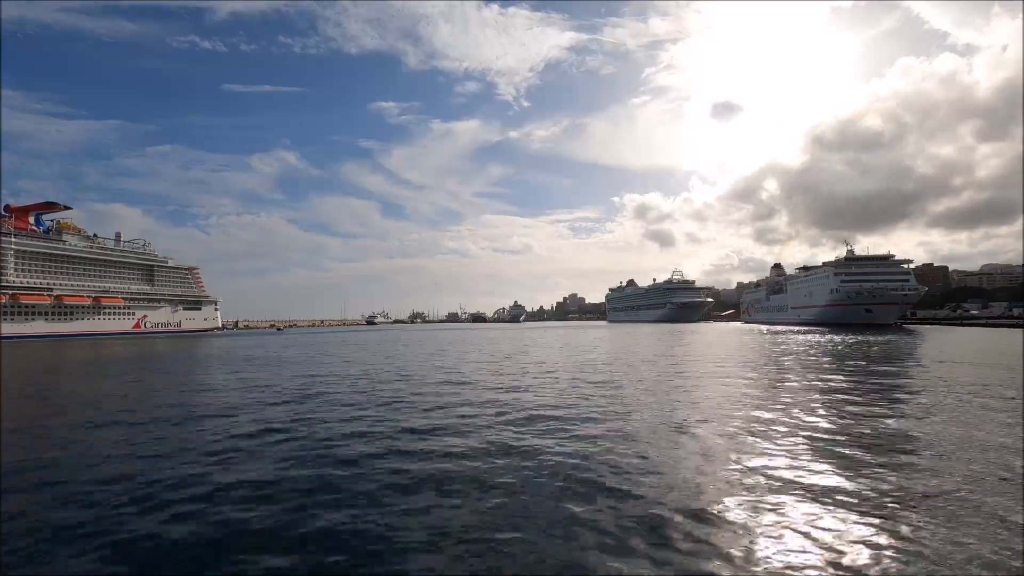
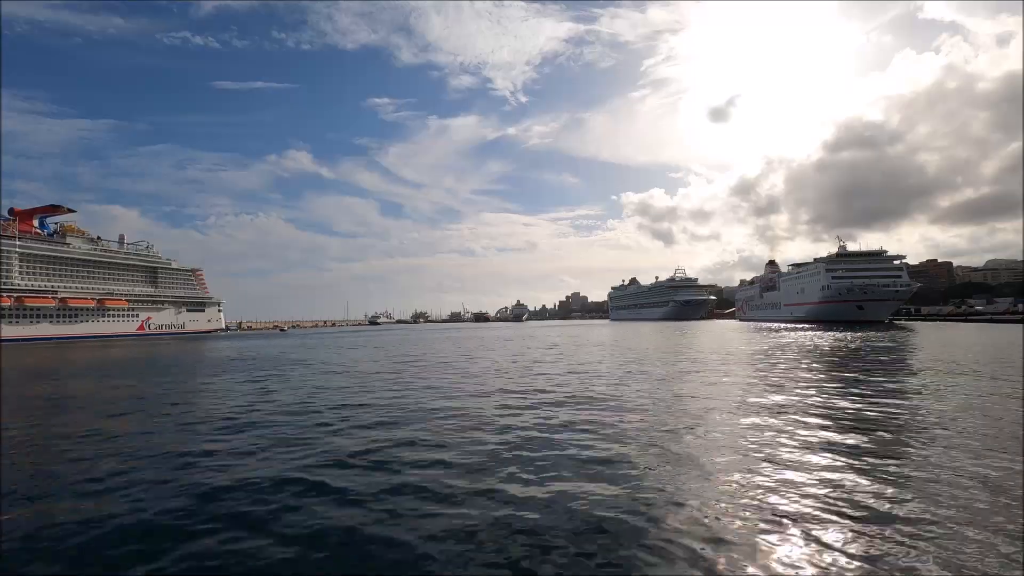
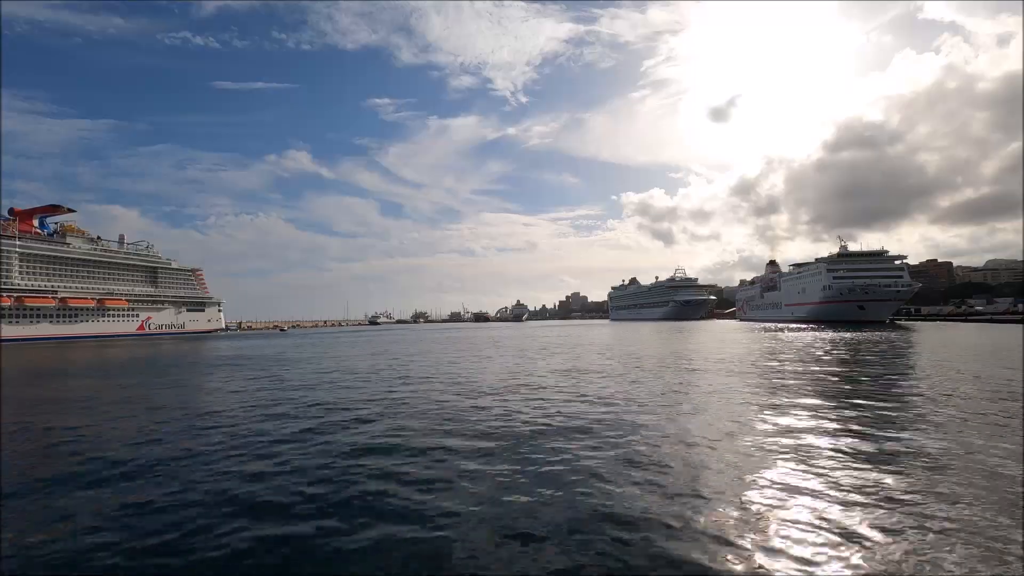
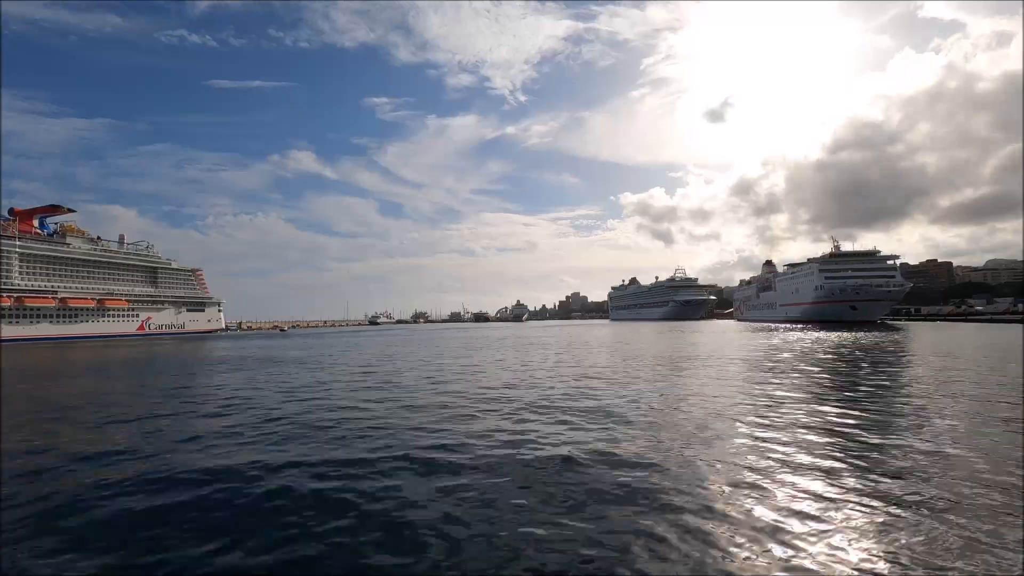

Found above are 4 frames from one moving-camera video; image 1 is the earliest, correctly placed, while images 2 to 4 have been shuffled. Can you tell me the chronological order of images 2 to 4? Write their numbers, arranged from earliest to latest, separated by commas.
3, 2, 4
